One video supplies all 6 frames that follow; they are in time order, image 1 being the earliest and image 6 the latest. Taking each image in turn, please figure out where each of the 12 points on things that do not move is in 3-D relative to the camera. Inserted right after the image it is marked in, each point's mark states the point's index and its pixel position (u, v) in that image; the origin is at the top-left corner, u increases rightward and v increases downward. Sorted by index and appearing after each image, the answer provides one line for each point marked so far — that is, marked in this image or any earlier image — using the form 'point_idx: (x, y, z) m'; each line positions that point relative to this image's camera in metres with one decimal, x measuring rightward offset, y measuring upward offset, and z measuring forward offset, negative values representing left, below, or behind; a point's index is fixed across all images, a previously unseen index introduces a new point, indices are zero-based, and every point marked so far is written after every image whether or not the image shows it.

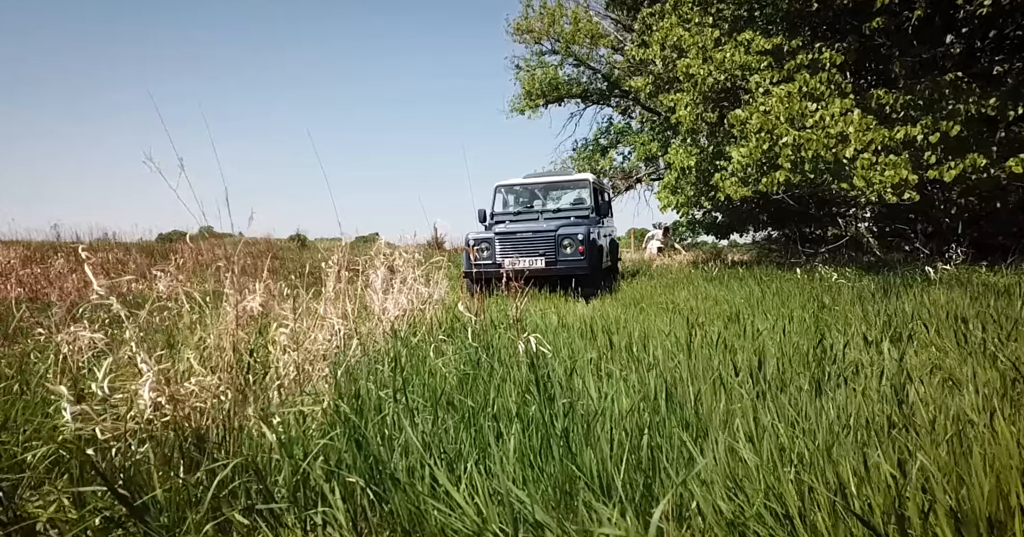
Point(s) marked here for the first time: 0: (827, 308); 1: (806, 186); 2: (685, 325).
0: (+2.7, -0.3, +5.6) m
1: (+4.5, +1.2, +9.9) m
2: (+1.4, -0.5, +5.2) m
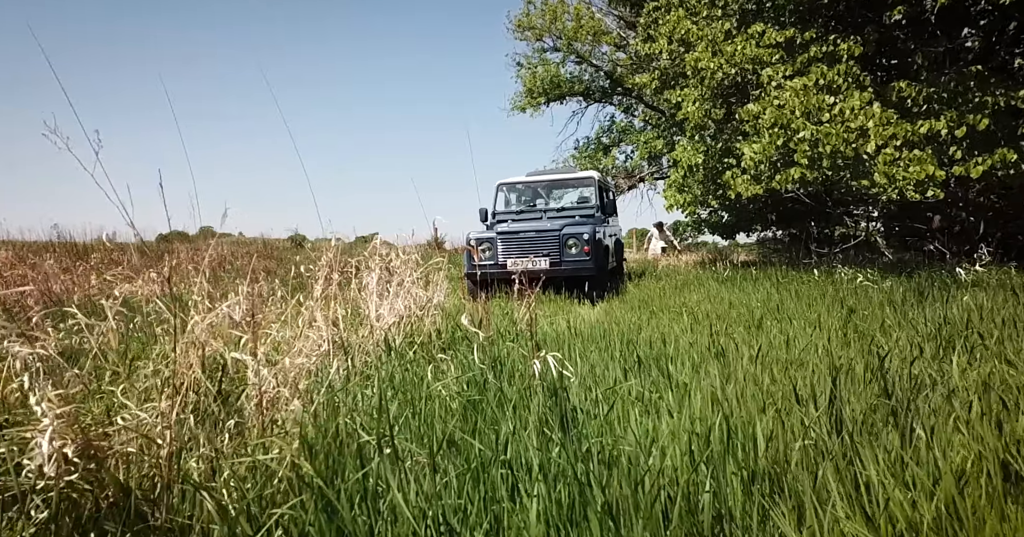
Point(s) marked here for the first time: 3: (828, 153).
0: (+2.8, -0.4, +5.2) m
1: (+4.5, +1.2, +9.5) m
2: (+1.4, -0.5, +4.8) m
3: (+4.1, +1.5, +8.4) m
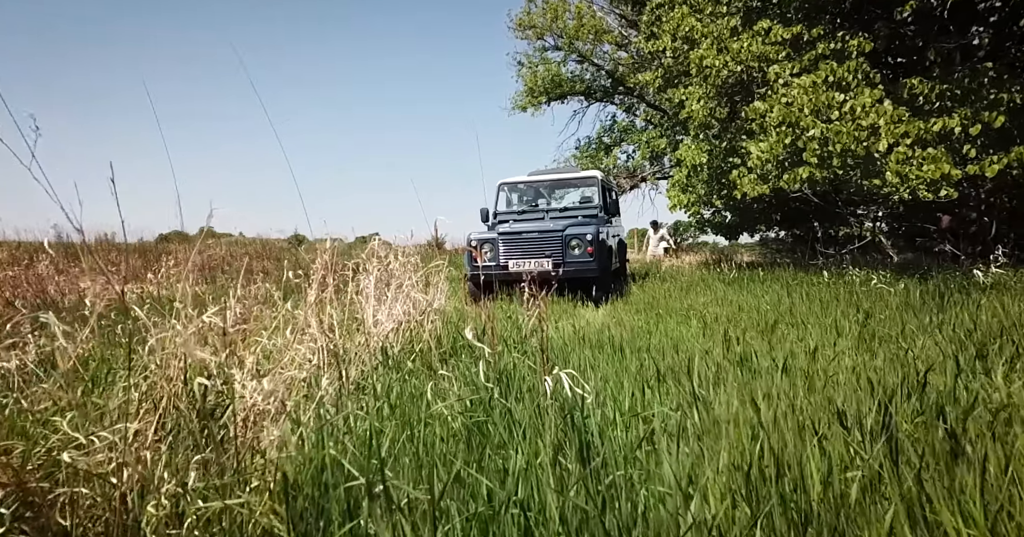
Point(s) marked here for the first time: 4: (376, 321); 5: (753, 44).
0: (+2.8, -0.4, +5.0) m
1: (+4.5, +1.2, +9.3) m
2: (+1.5, -0.5, +4.6) m
3: (+4.1, +1.5, +8.2) m
4: (-0.8, -0.3, +3.9) m
5: (+3.9, +3.7, +10.6) m
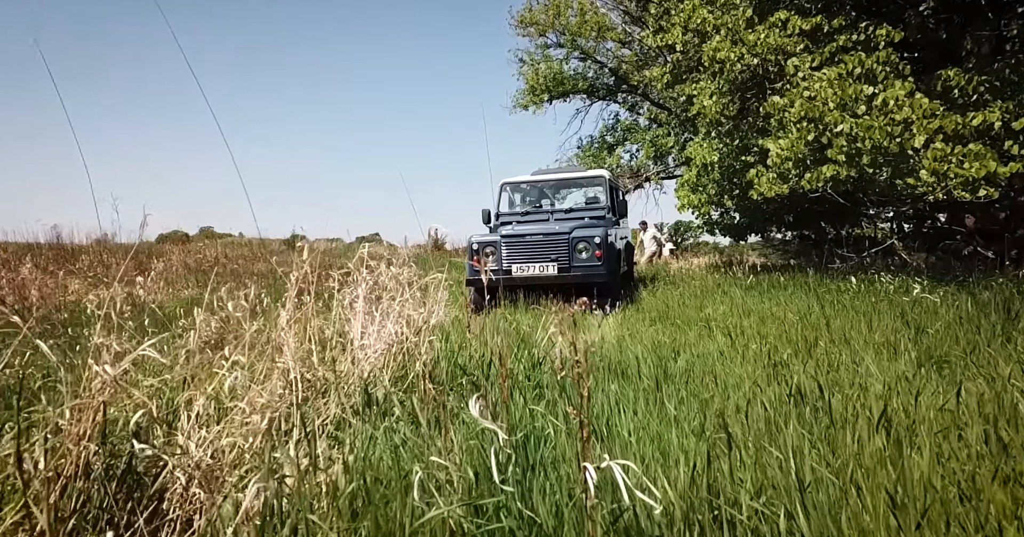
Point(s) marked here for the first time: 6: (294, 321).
0: (+2.8, -0.4, +4.5) m
1: (+4.6, +1.1, +8.7) m
2: (+1.5, -0.6, +4.0) m
3: (+4.2, +1.4, +7.6) m
4: (-0.8, -0.4, +3.3) m
5: (+4.0, +3.6, +10.0) m
6: (-1.1, -0.3, +3.1) m
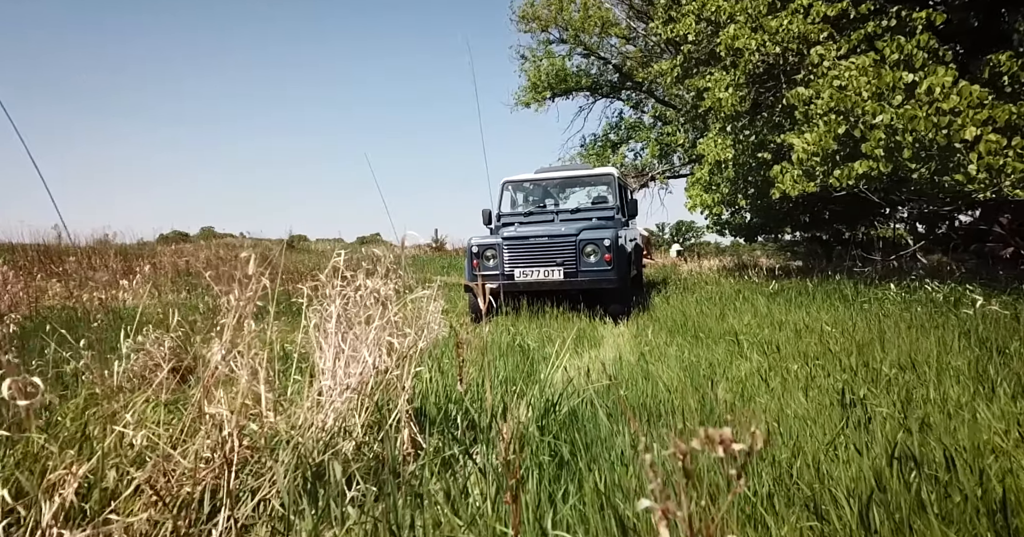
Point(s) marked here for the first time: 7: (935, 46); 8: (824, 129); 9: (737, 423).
0: (+2.9, -0.5, +3.7) m
1: (+4.6, +1.1, +8.0) m
2: (+1.5, -0.6, +3.3) m
3: (+4.2, +1.3, +6.9) m
4: (-0.7, -0.5, +2.6) m
5: (+4.0, +3.5, +9.3) m
6: (-1.0, -0.3, +2.4) m
7: (+4.7, +2.5, +7.3) m
8: (+3.7, +1.7, +7.7) m
9: (+0.9, -0.6, +2.7) m
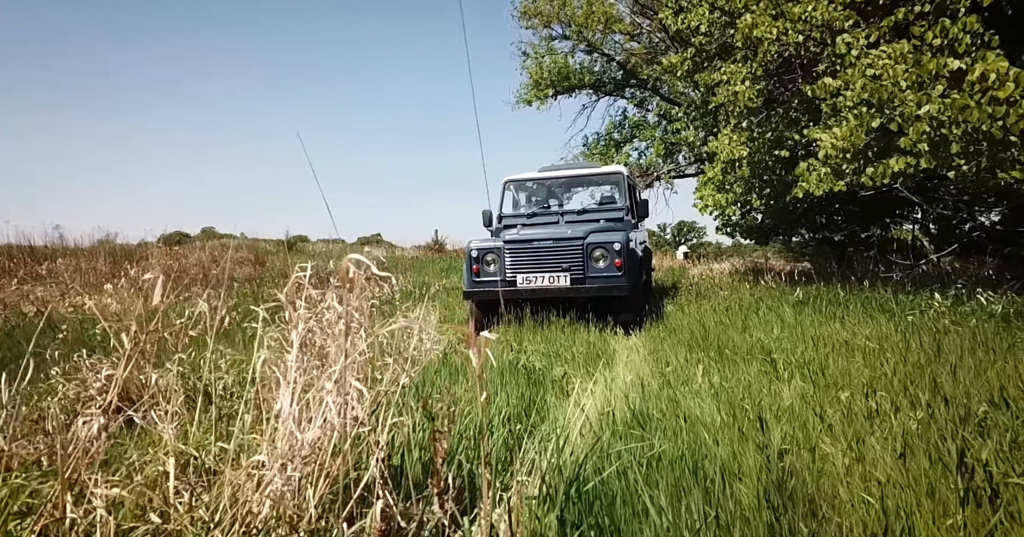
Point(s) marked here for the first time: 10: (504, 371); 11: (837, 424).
0: (+2.9, -0.6, +3.1) m
1: (+4.6, +1.0, +7.3) m
2: (+1.6, -0.7, +2.6) m
3: (+4.2, +1.3, +6.2) m
4: (-0.7, -0.5, +1.9) m
5: (+4.0, +3.5, +8.6) m
6: (-1.0, -0.4, +1.8) m
7: (+4.8, +2.4, +6.6) m
8: (+3.8, +1.6, +7.1) m
9: (+1.0, -0.7, +2.0) m
10: (0.0, -0.6, +4.3) m
11: (+1.5, -0.7, +3.0) m
